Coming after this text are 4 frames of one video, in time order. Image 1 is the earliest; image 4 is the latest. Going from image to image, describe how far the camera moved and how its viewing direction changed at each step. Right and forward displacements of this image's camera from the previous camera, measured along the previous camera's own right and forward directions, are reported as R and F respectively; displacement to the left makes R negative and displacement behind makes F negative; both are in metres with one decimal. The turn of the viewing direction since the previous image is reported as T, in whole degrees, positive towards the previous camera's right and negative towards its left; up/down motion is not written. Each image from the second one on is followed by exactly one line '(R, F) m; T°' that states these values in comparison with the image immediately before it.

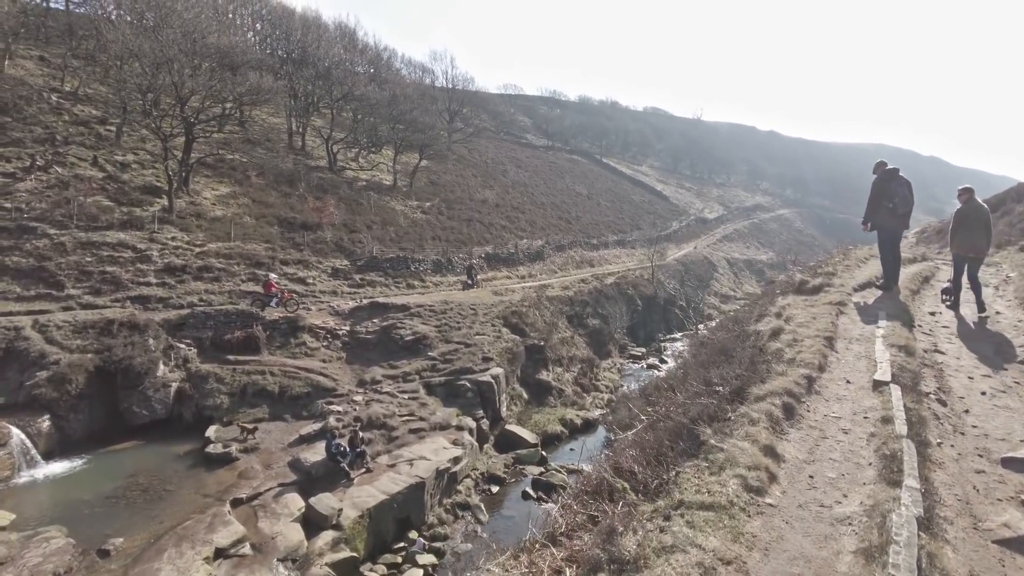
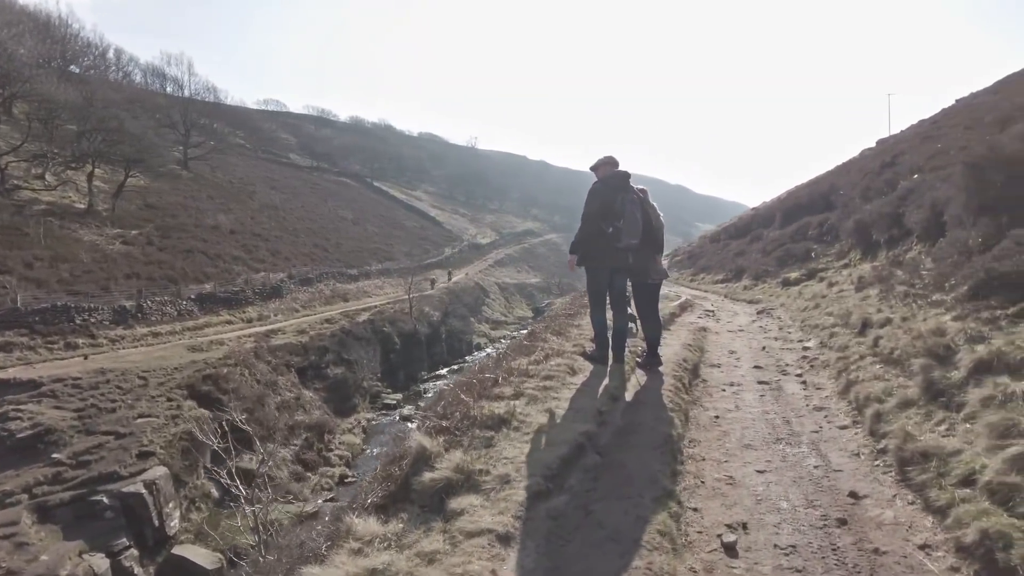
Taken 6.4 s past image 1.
(+2.1, +3.8) m; +17°
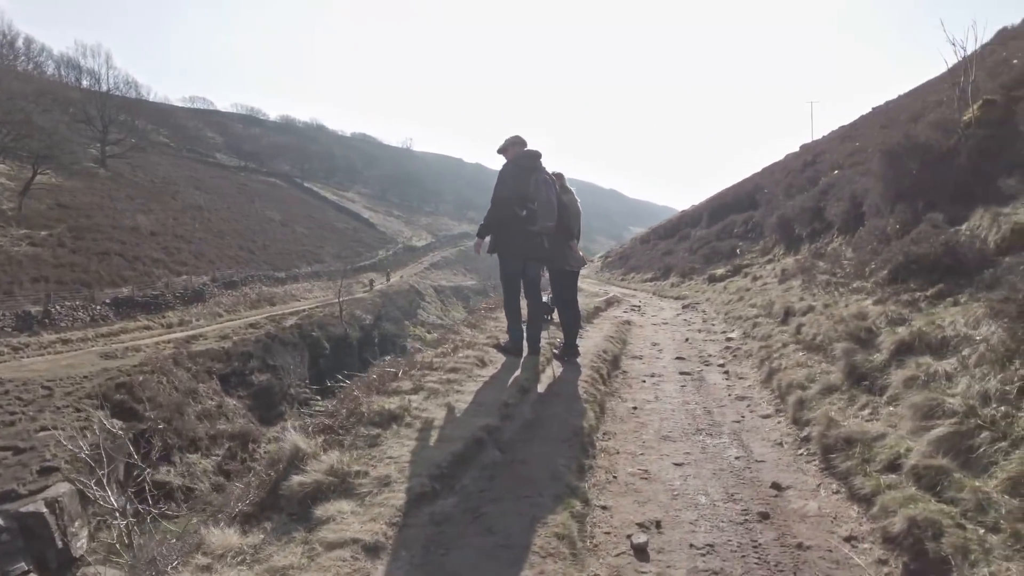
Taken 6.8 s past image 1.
(+0.1, +0.3) m; +5°
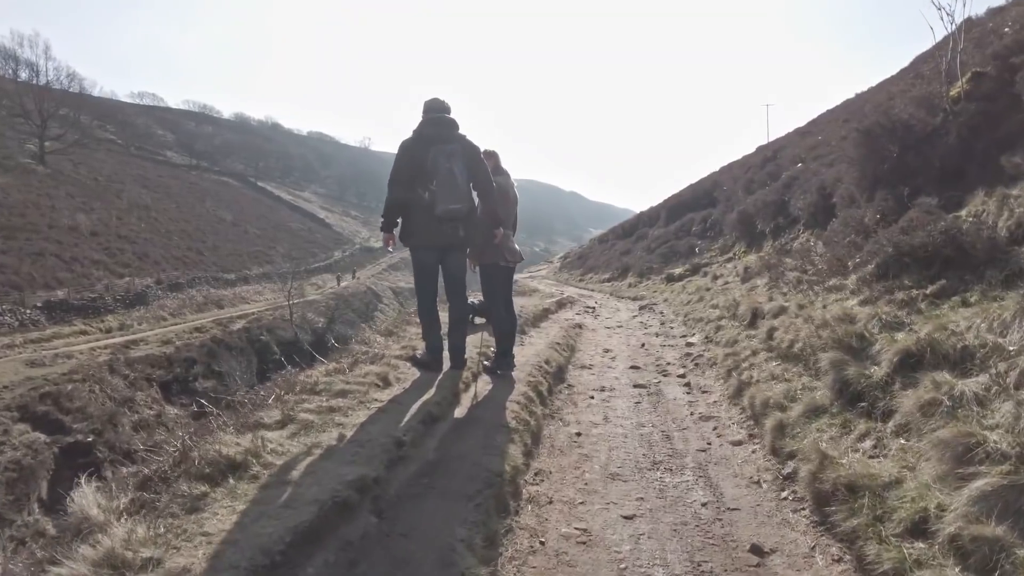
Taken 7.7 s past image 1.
(+0.2, +0.6) m; +3°
